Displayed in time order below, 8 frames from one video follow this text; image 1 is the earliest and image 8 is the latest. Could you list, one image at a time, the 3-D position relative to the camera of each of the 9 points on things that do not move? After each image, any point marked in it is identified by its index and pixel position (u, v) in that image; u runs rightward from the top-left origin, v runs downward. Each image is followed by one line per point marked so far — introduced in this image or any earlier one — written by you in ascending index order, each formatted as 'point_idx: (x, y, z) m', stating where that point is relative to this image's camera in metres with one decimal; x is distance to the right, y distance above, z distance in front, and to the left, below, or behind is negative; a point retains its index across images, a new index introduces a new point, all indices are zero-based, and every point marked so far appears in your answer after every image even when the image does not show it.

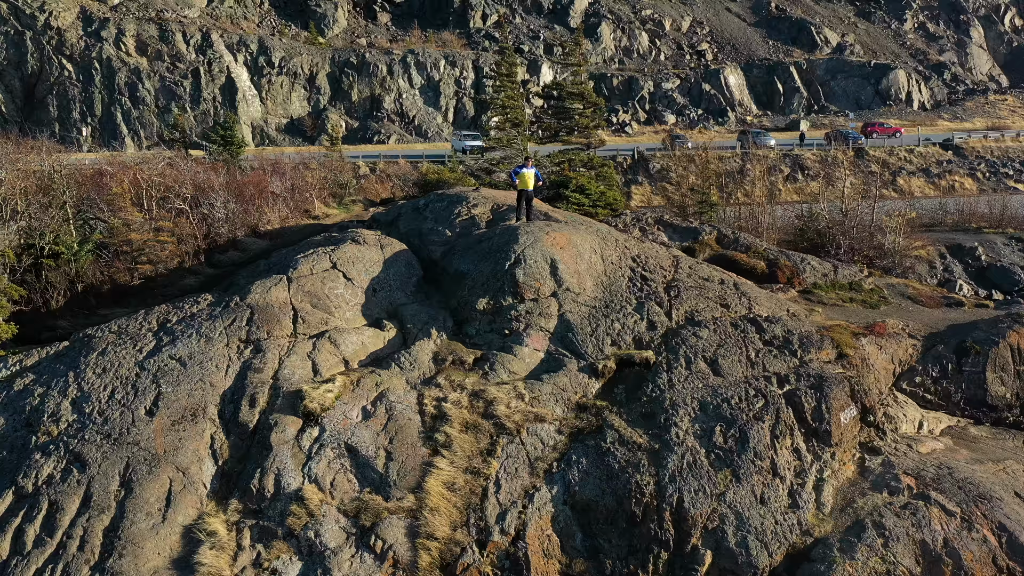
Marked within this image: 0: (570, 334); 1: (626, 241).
0: (+0.7, -0.6, +14.5) m
1: (+1.7, +0.7, +17.5) m
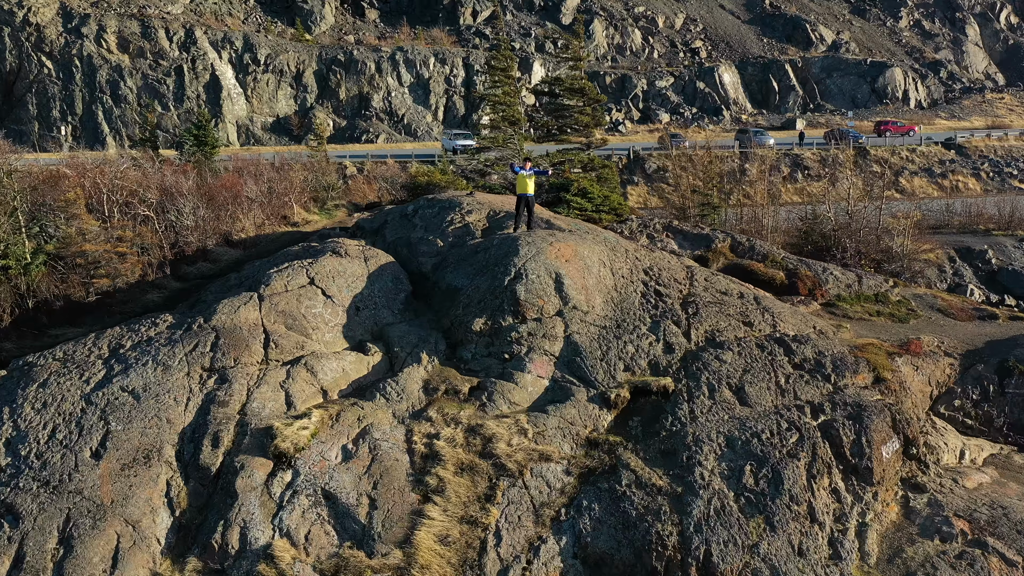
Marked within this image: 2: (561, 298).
0: (+0.7, -0.8, +12.9) m
1: (+1.7, +0.5, +15.8) m
2: (+0.6, -0.1, +13.3) m
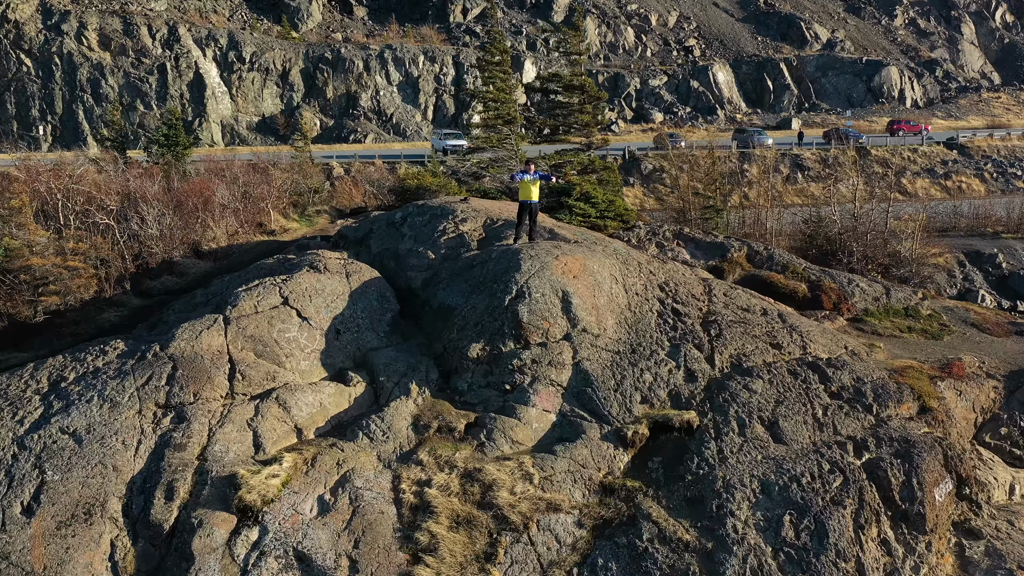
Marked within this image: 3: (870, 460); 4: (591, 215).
0: (+0.7, -1.0, +11.3) m
1: (+1.7, +0.3, +14.3) m
2: (+0.6, -0.3, +11.8) m
3: (+3.5, -1.7, +11.2) m
4: (+1.2, +1.2, +18.0) m
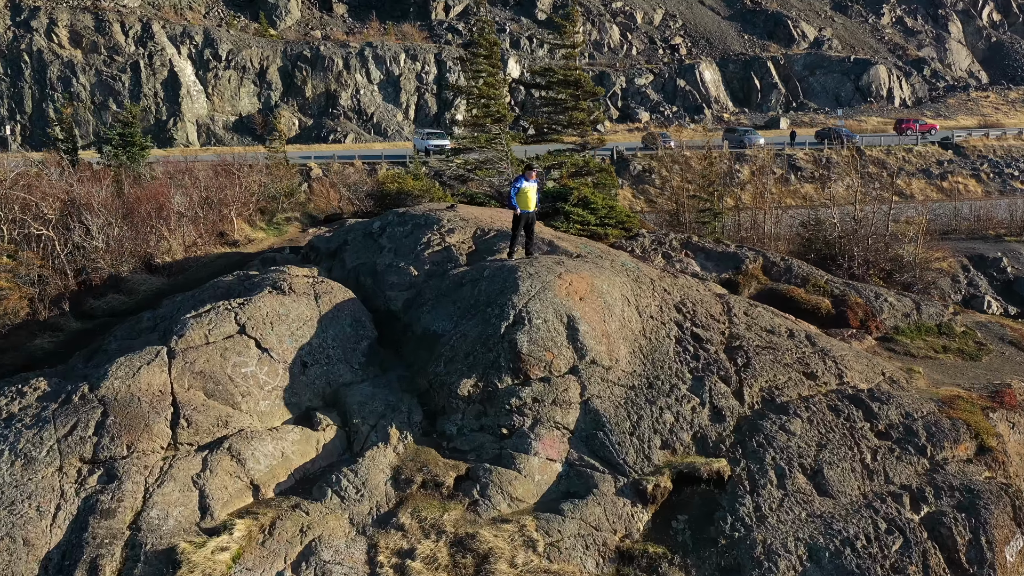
0: (+0.7, -1.2, +9.6) m
1: (+1.6, +0.1, +12.6) m
2: (+0.6, -0.5, +10.0) m
3: (+3.5, -1.9, +9.6) m
4: (+1.1, +0.9, +16.3) m
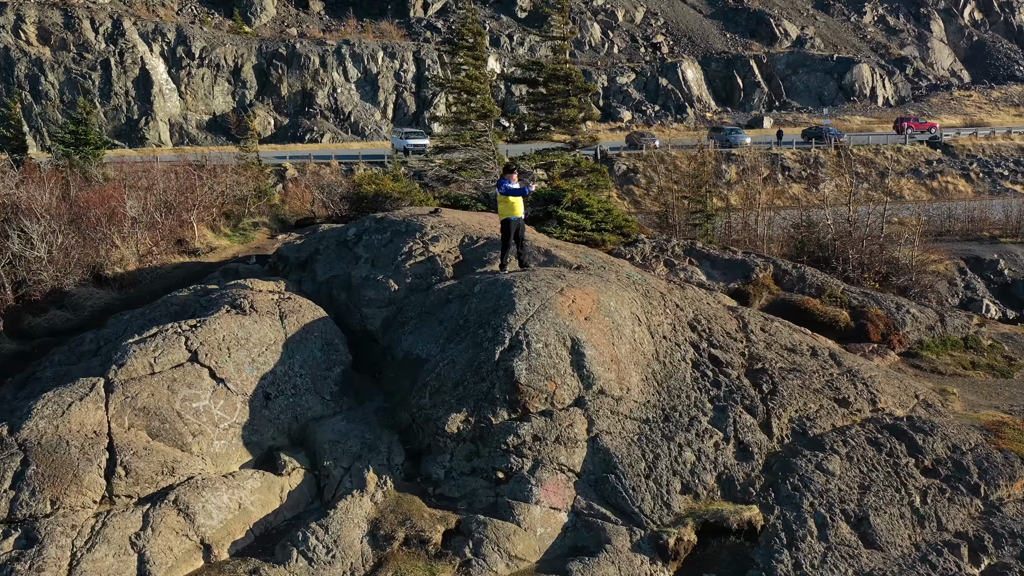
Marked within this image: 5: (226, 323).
0: (+0.7, -1.4, +8.2) m
1: (+1.5, 0.0, +11.3) m
2: (+0.5, -0.7, +8.7) m
3: (+3.5, -2.0, +8.3) m
4: (+1.0, +0.8, +15.0) m
5: (-2.2, -0.3, +8.9) m
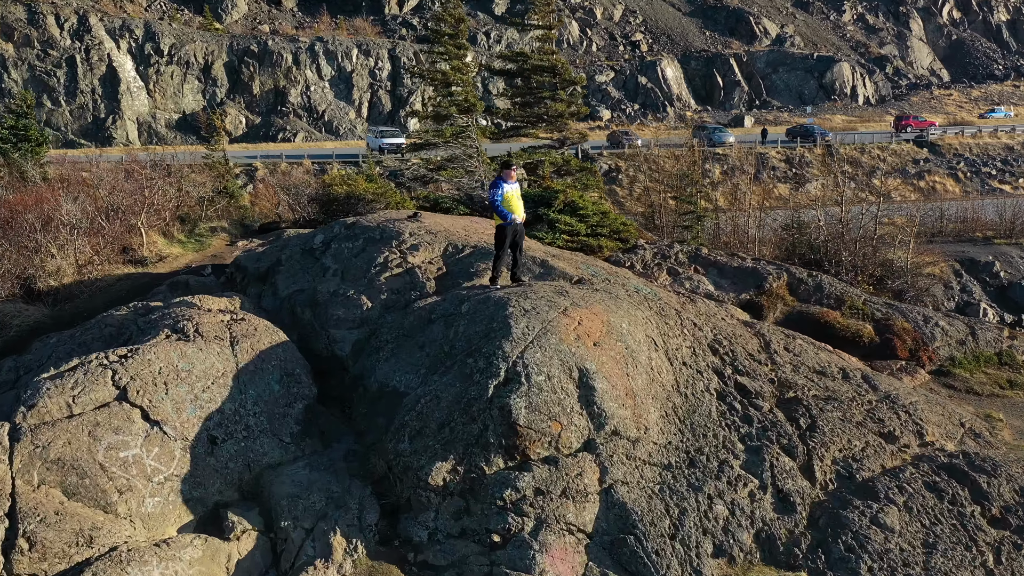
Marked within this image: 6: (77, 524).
0: (+0.7, -1.5, +6.8) m
1: (+1.5, -0.2, +9.8) m
2: (+0.5, -0.8, +7.3) m
3: (+3.5, -2.2, +6.9) m
4: (+0.8, +0.7, +13.6) m
5: (-2.3, -0.4, +7.4) m
6: (-2.4, -1.3, +6.3) m
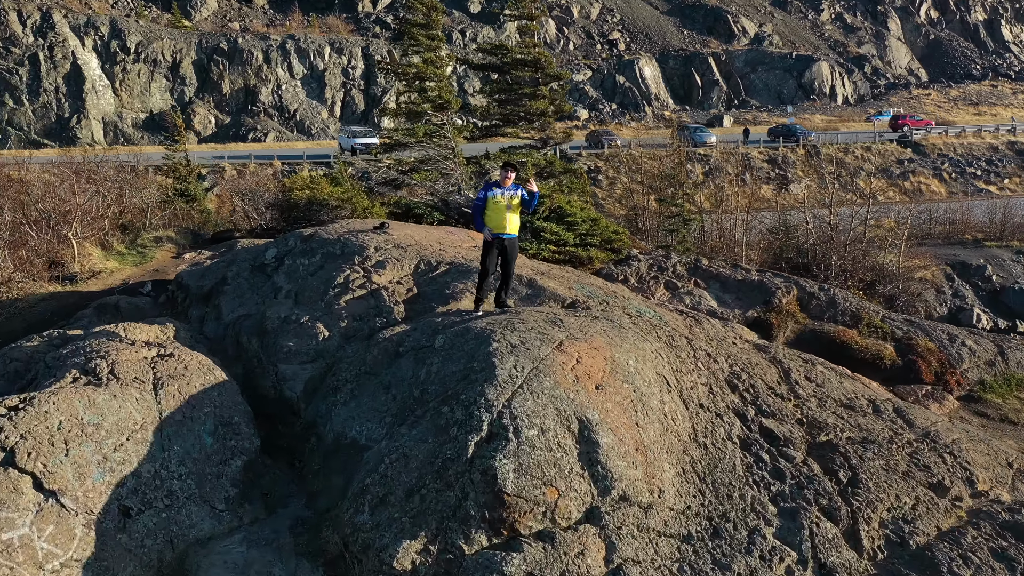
0: (+0.6, -1.7, +5.5) m
1: (+1.3, -0.3, +8.5) m
2: (+0.4, -1.0, +5.9) m
3: (+3.4, -2.3, +5.6) m
4: (+0.6, +0.5, +12.2) m
5: (-2.4, -0.6, +6.0) m
6: (-2.5, -1.5, +4.9) m
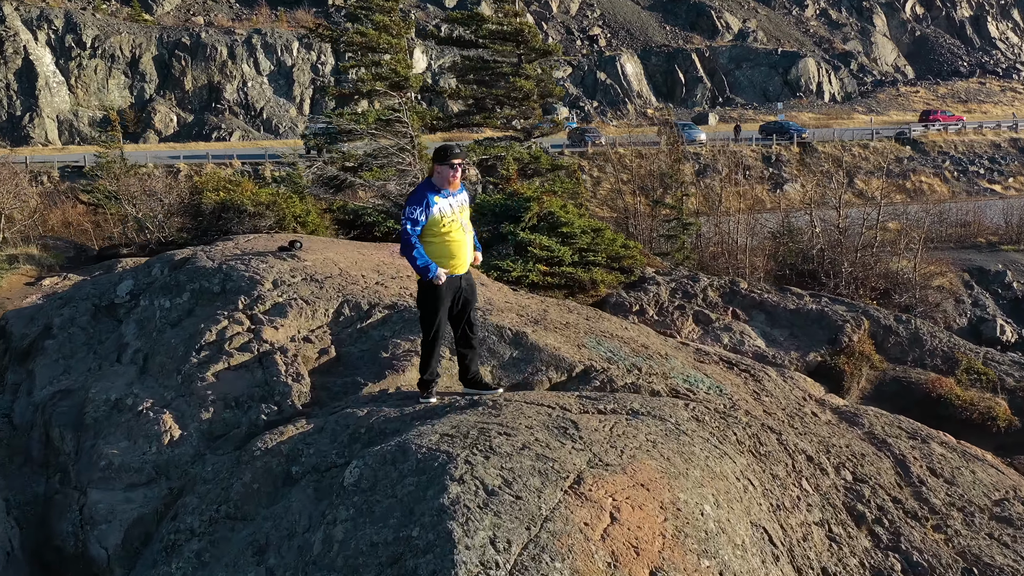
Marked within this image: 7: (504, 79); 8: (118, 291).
0: (+0.6, -1.9, +2.4) m
1: (+1.2, -0.6, +5.5) m
2: (+0.4, -1.3, +2.9) m
3: (+3.4, -2.6, +2.6) m
4: (+0.4, +0.2, +9.2) m
5: (-2.4, -0.9, +2.9) m
6: (-2.5, -1.8, +1.8) m
7: (-0.2, +3.0, +16.7) m
8: (-2.1, 0.0, +6.0) m
